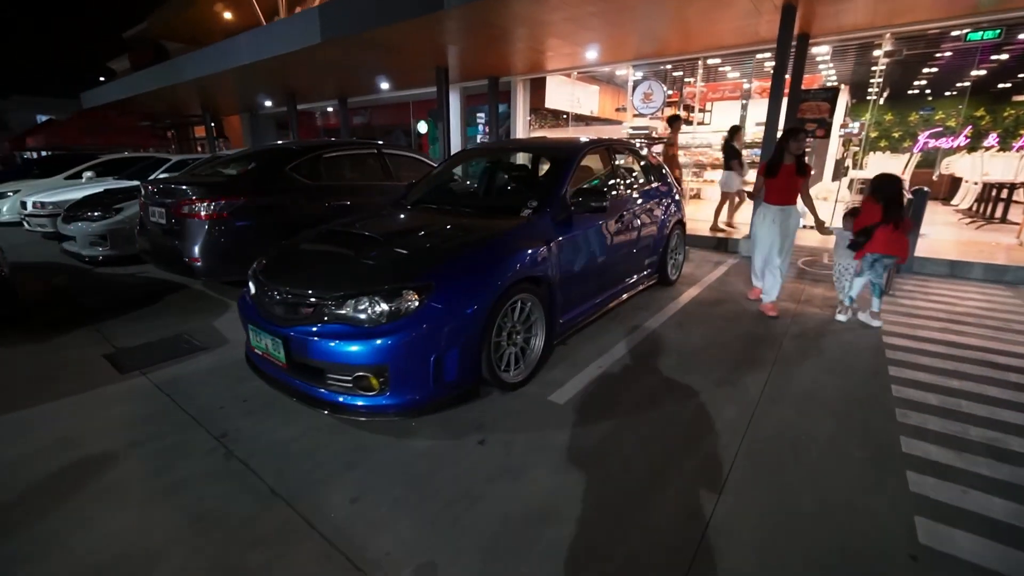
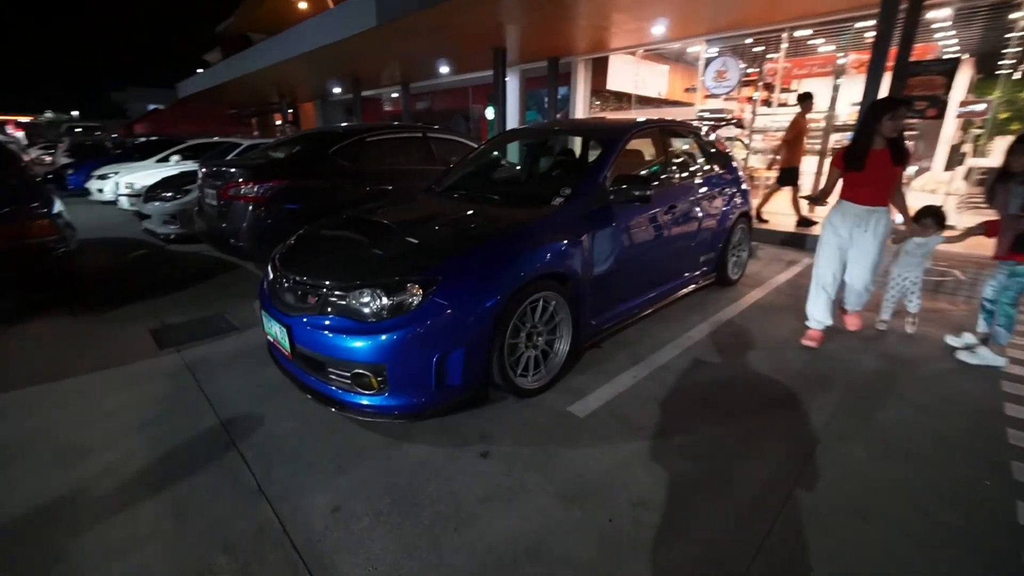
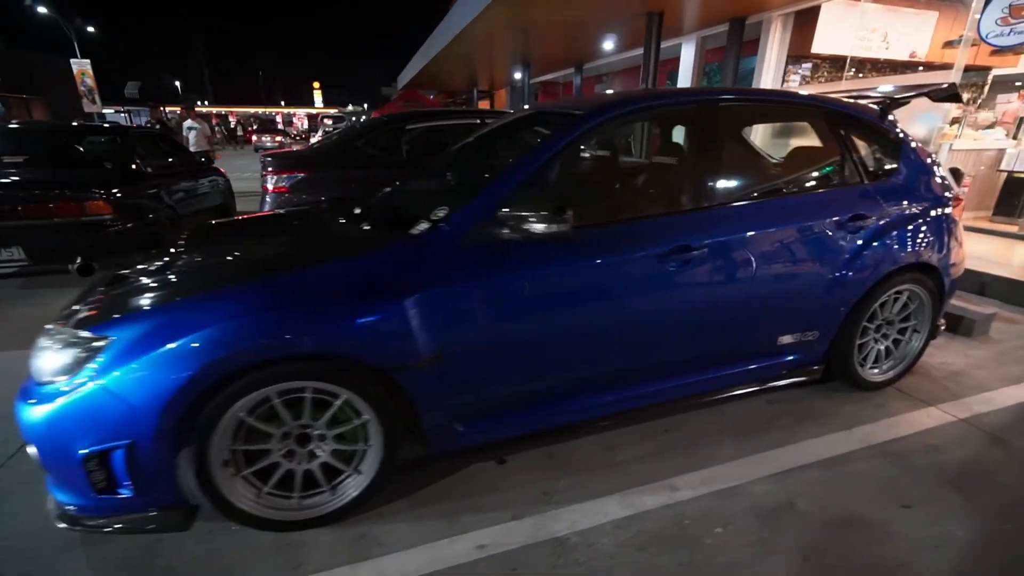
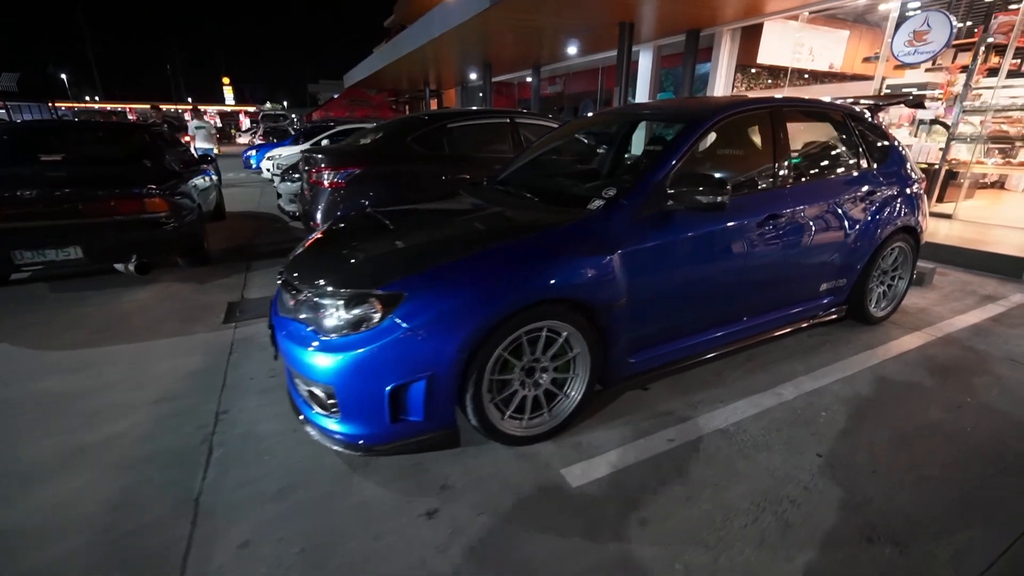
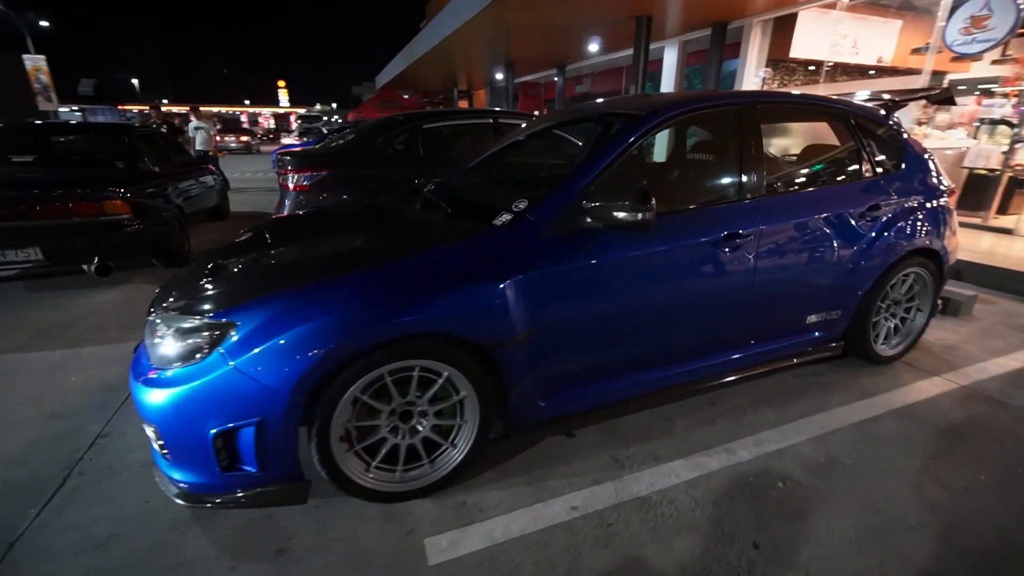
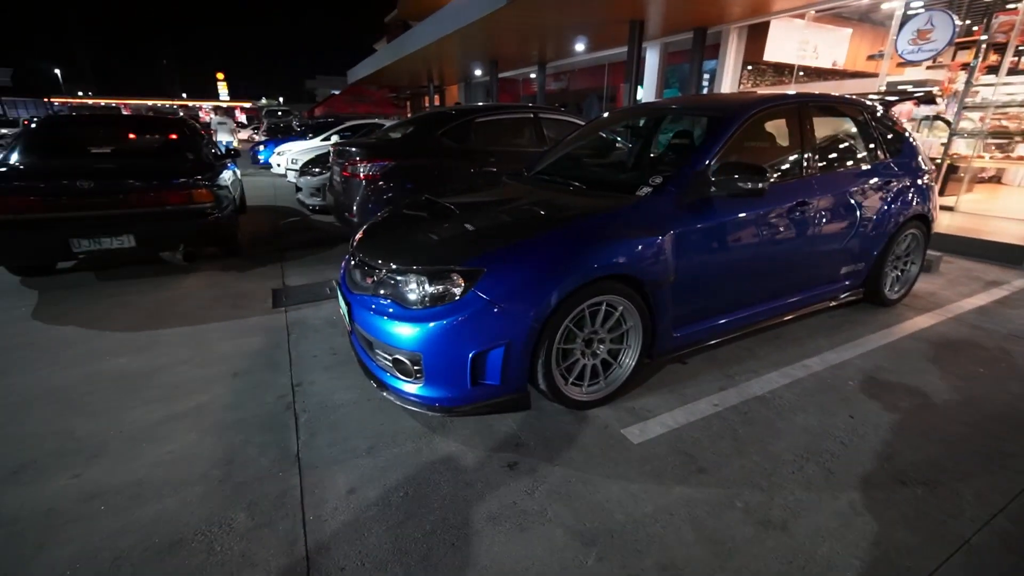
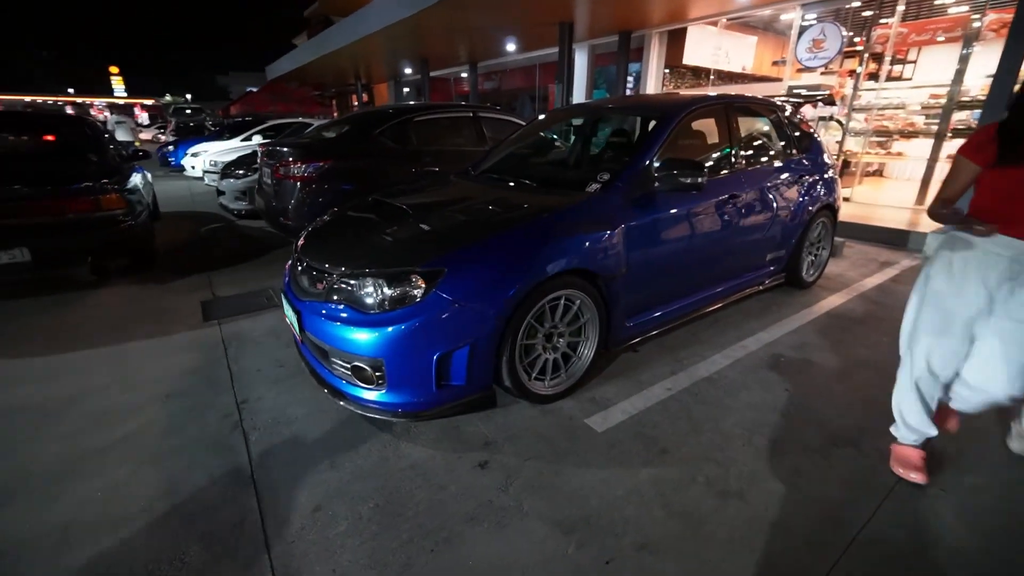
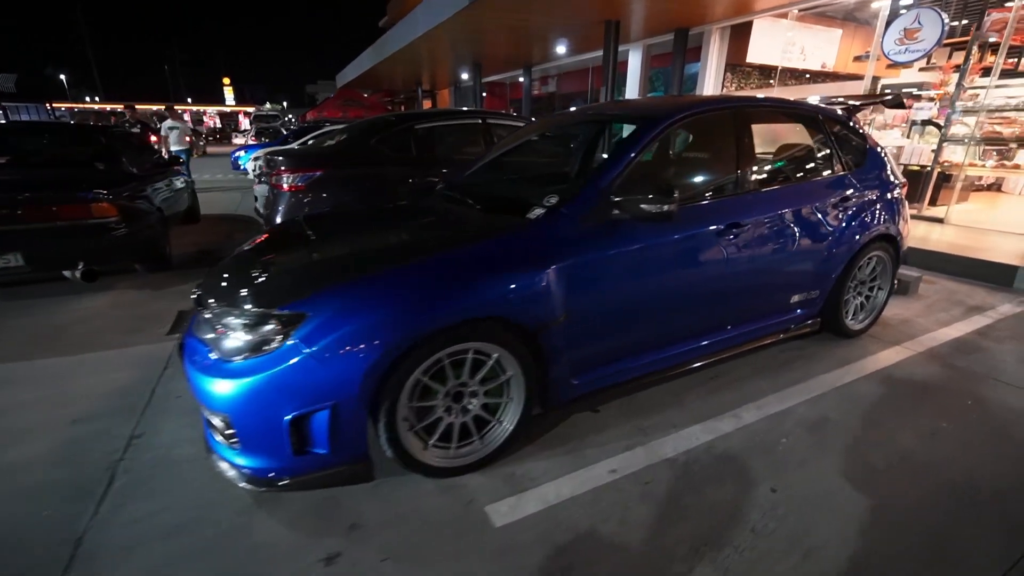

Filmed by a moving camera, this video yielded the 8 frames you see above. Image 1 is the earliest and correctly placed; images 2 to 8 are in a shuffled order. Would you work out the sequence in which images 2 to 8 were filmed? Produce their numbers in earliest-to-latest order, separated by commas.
2, 7, 6, 4, 8, 5, 3
